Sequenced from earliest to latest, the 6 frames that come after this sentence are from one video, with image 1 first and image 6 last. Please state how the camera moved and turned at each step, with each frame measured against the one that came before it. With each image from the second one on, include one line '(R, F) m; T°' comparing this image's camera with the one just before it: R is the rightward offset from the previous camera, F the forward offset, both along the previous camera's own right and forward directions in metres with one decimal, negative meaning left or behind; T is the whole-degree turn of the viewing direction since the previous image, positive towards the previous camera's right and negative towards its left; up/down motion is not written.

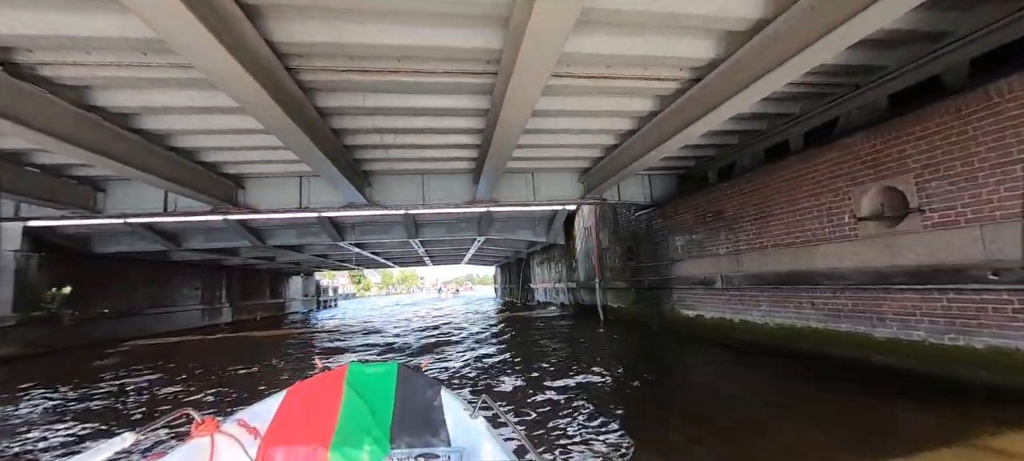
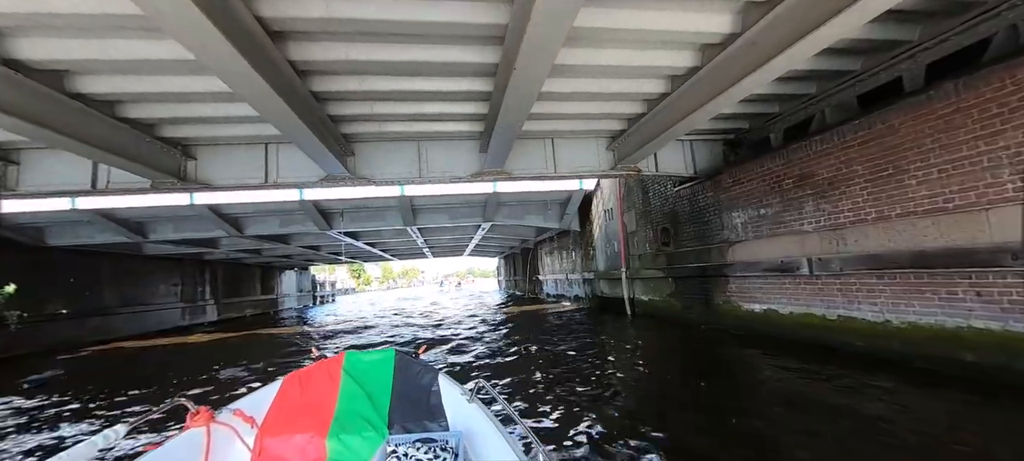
(-0.3, +1.4) m; 0°
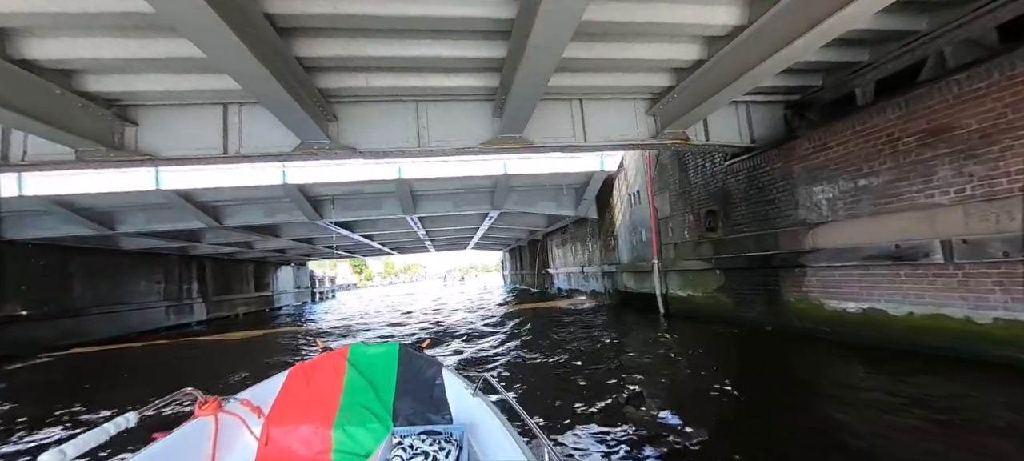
(-0.3, +1.1) m; 0°
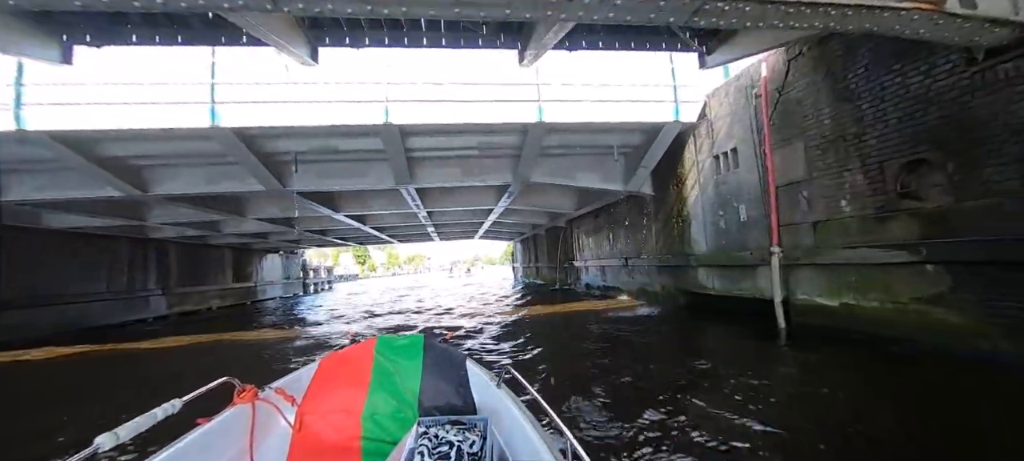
(-0.5, +2.6) m; -1°
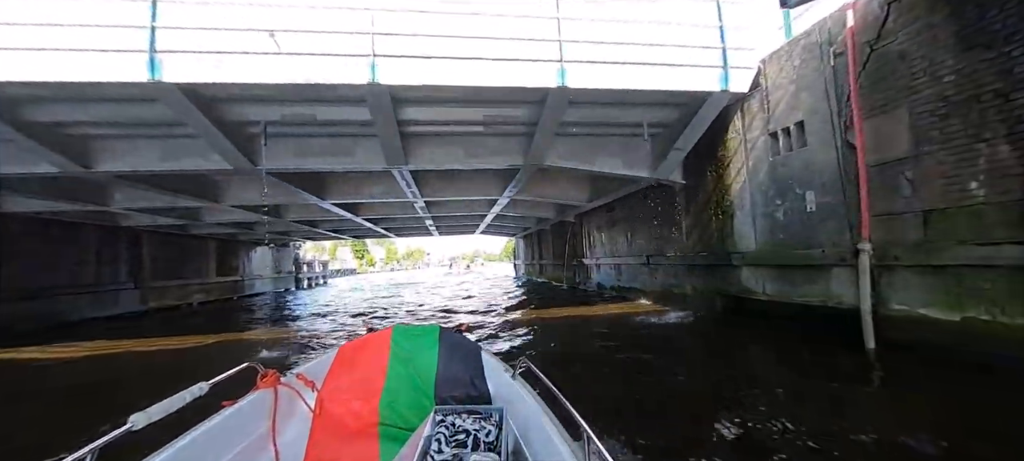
(-0.2, +1.0) m; 0°
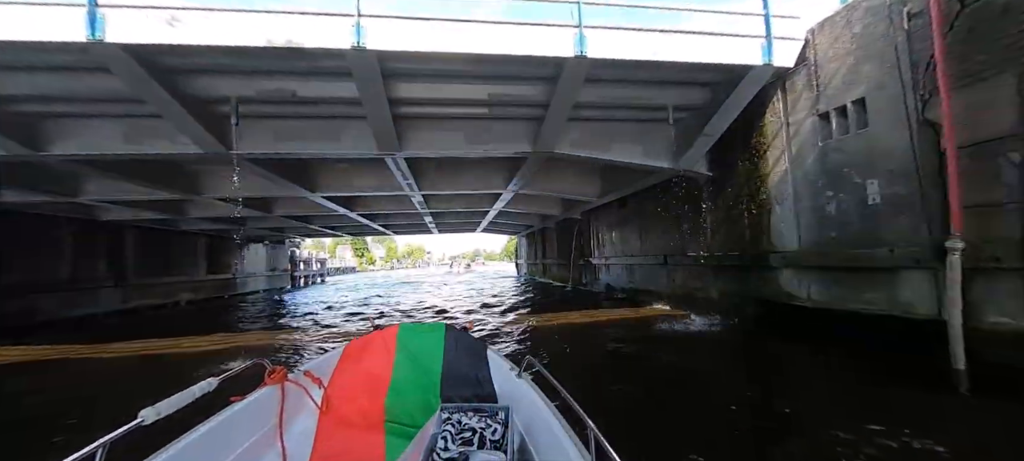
(-0.1, +0.7) m; 0°
